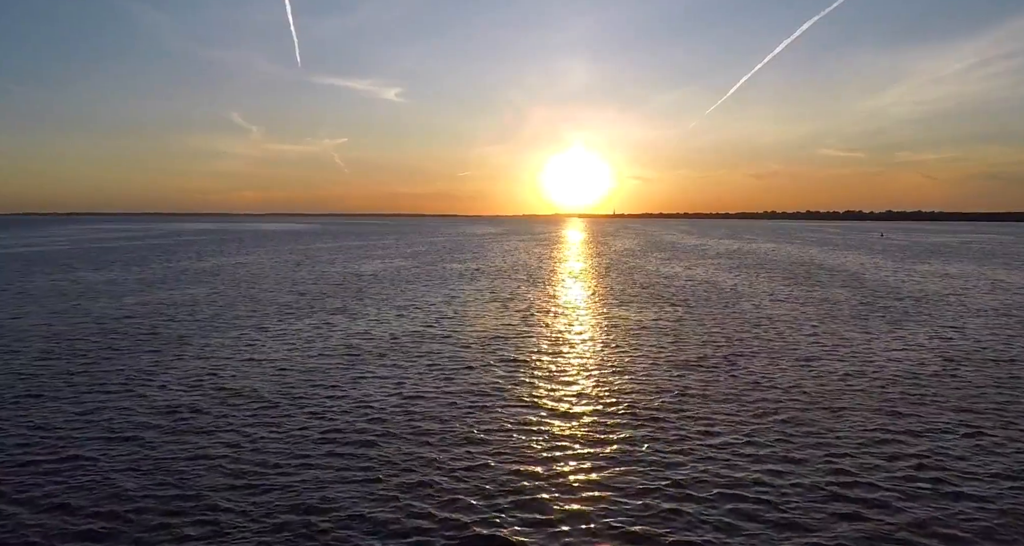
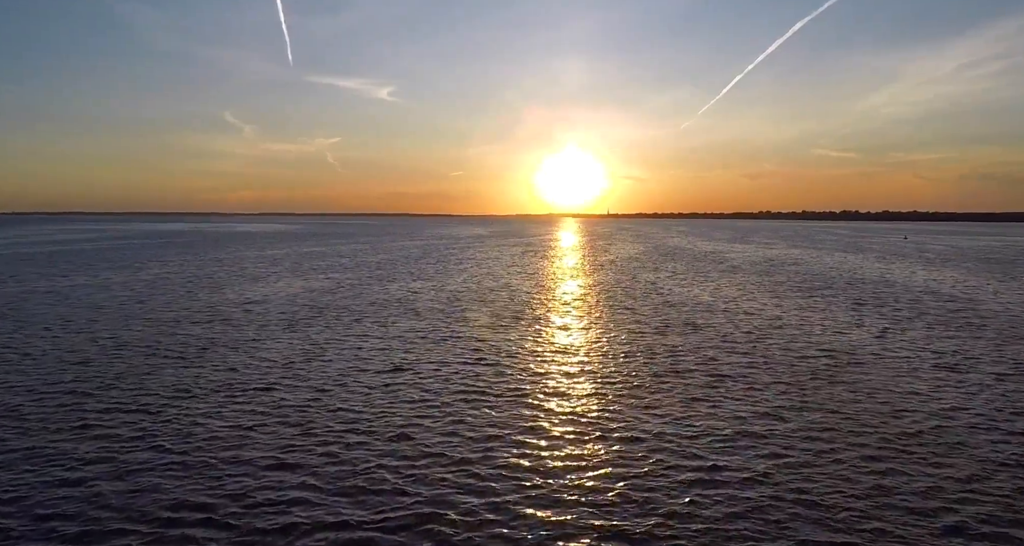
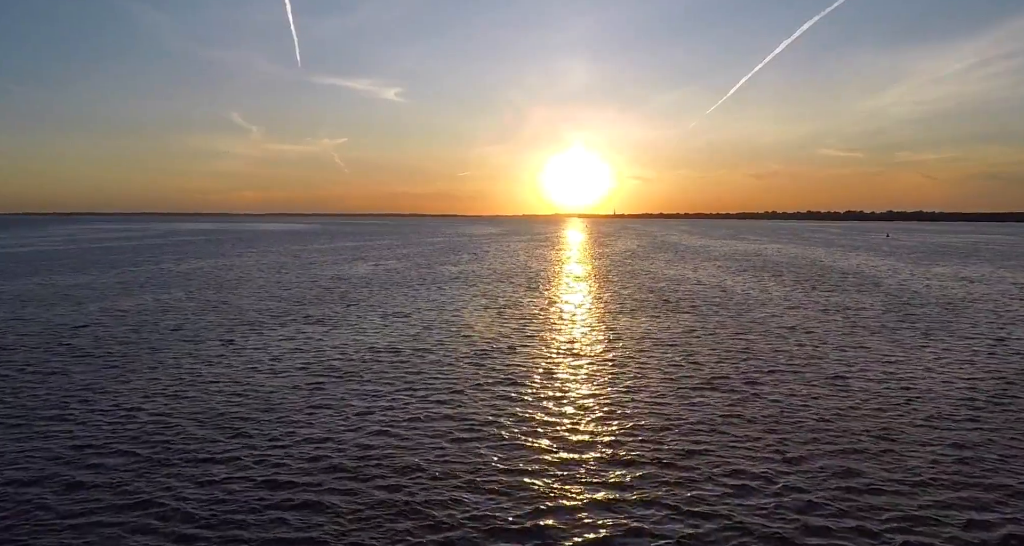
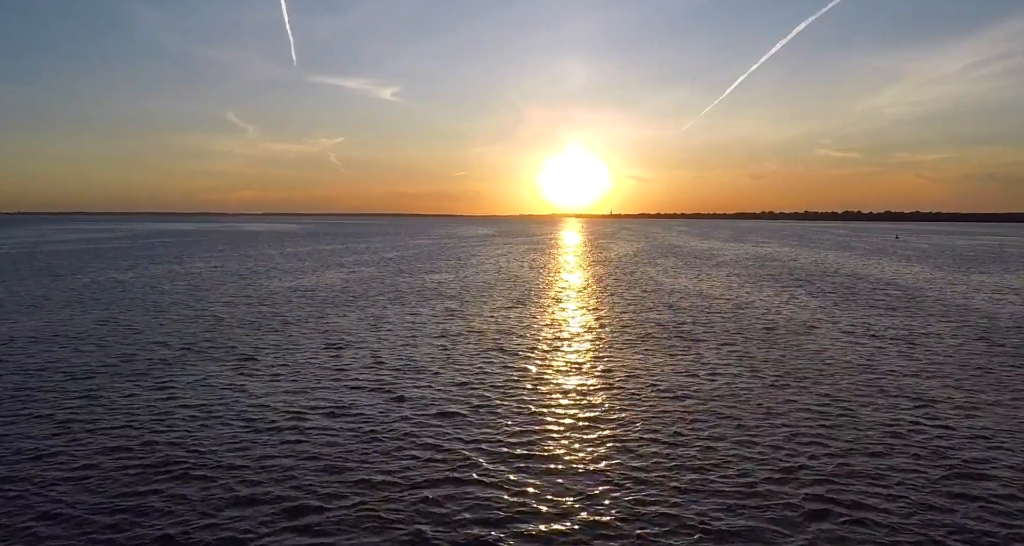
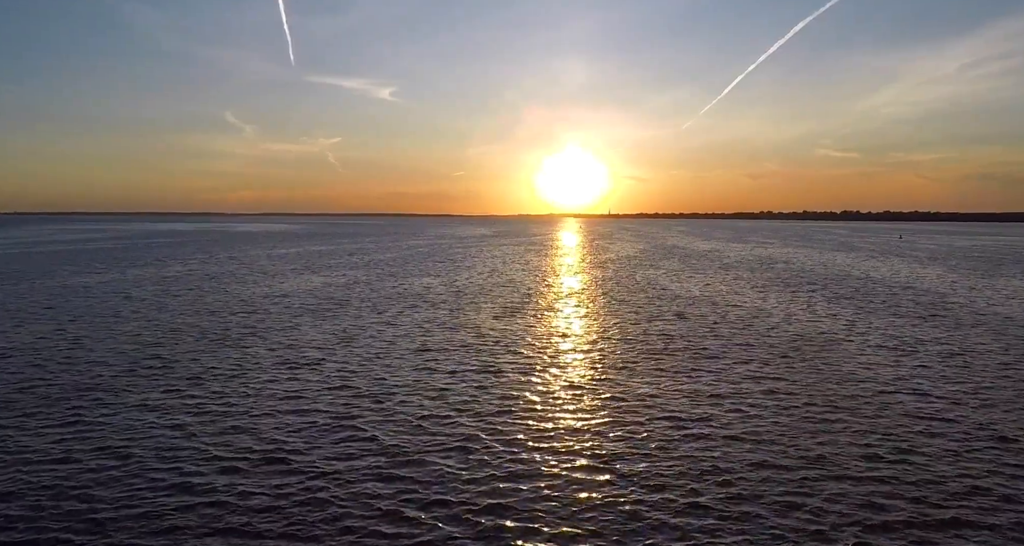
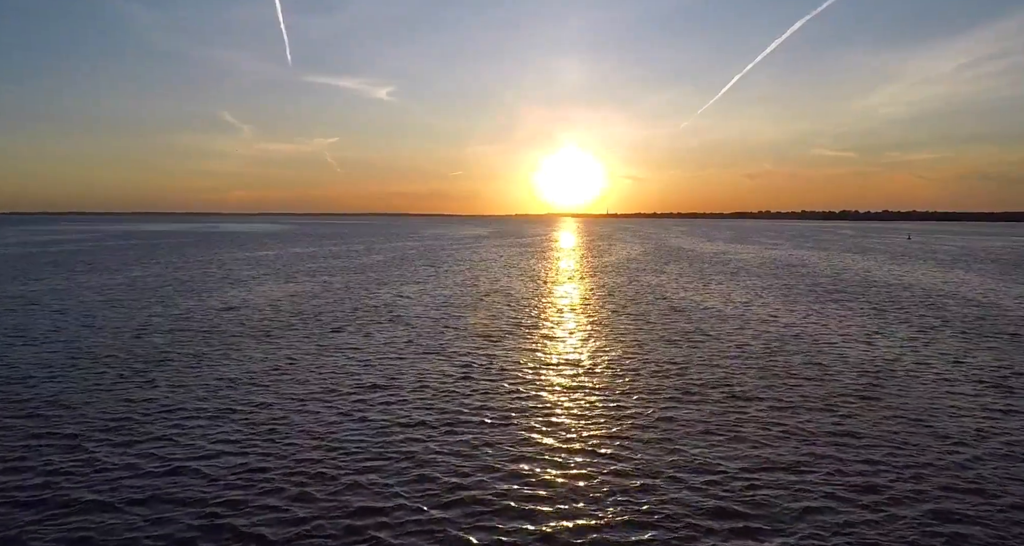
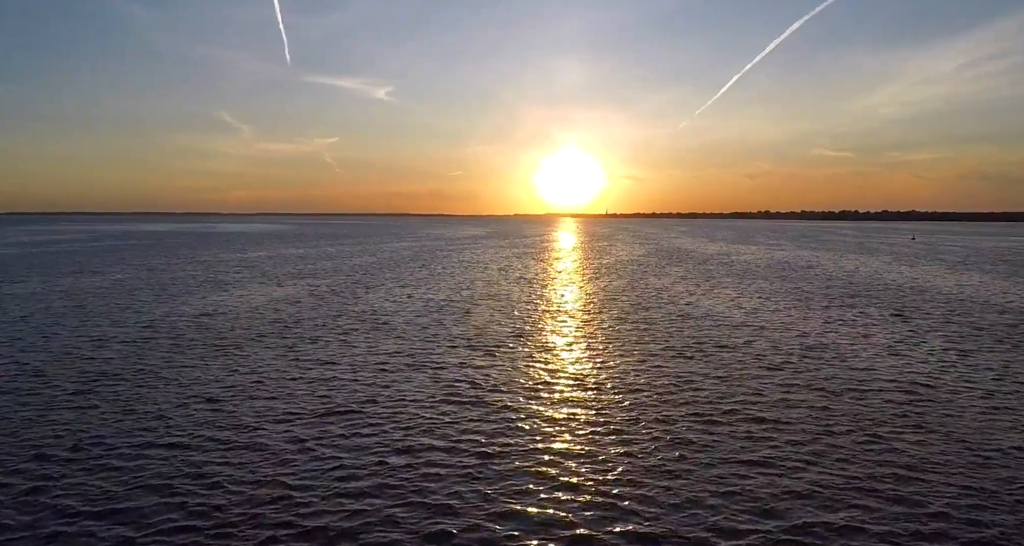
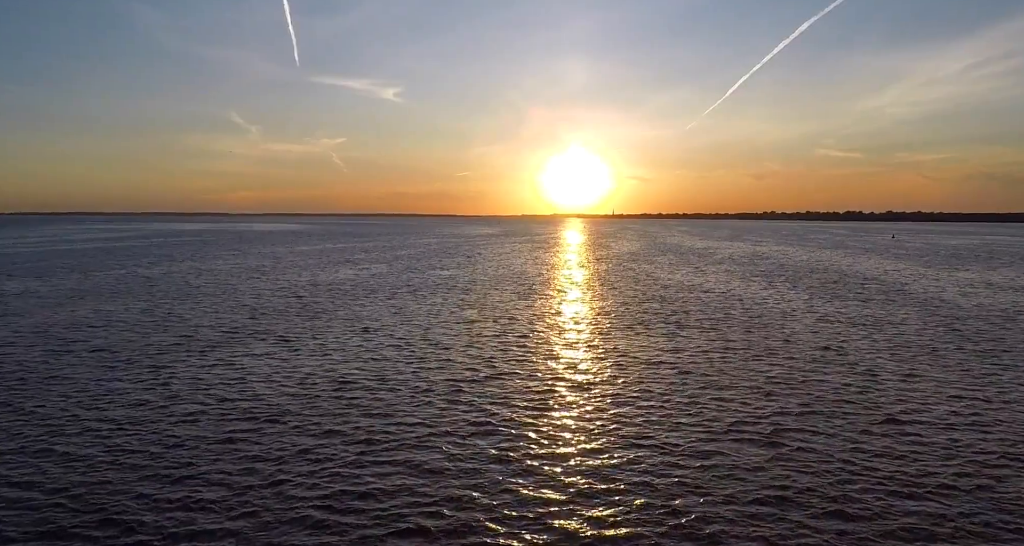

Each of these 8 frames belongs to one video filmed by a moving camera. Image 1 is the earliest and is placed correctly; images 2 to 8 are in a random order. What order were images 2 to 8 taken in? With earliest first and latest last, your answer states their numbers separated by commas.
3, 8, 4, 5, 2, 6, 7
